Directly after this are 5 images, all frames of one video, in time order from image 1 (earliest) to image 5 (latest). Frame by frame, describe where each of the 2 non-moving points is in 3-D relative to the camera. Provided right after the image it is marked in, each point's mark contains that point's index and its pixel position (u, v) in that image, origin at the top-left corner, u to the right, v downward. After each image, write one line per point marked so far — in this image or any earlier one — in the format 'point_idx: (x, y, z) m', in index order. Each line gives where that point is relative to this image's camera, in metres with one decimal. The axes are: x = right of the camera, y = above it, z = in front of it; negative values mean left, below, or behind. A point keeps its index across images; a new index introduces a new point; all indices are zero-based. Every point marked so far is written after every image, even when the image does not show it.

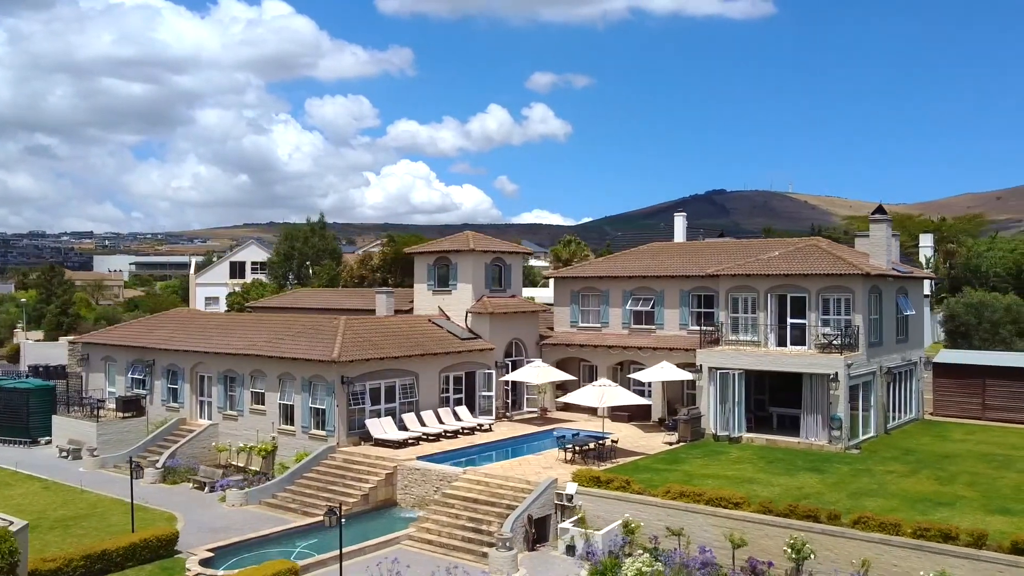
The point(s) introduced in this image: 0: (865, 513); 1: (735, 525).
0: (+7.9, -5.0, +19.7) m
1: (+5.1, -5.3, +20.0) m
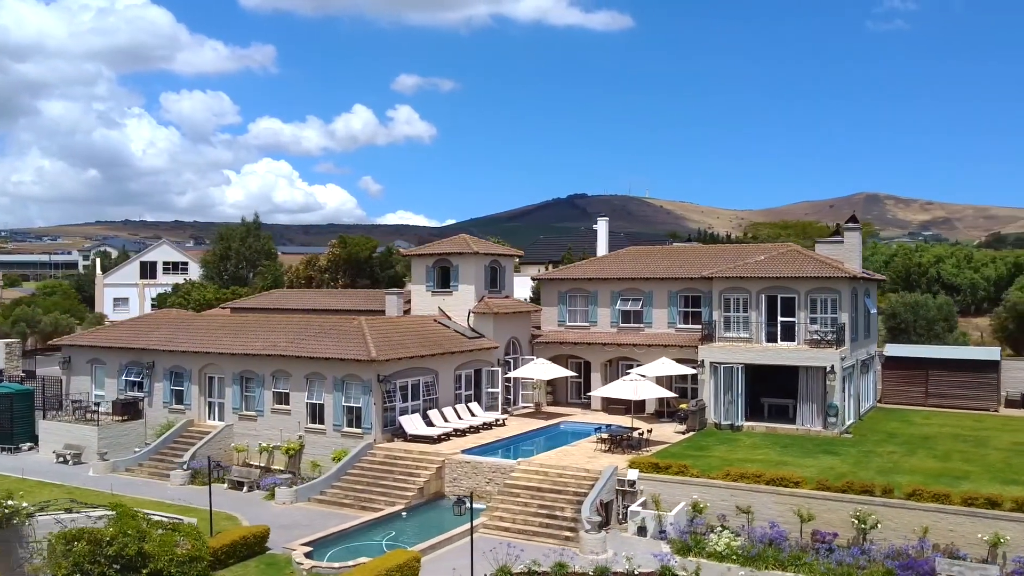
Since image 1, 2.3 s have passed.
0: (+10.1, -5.0, +22.5) m
1: (+7.3, -5.3, +22.3) m
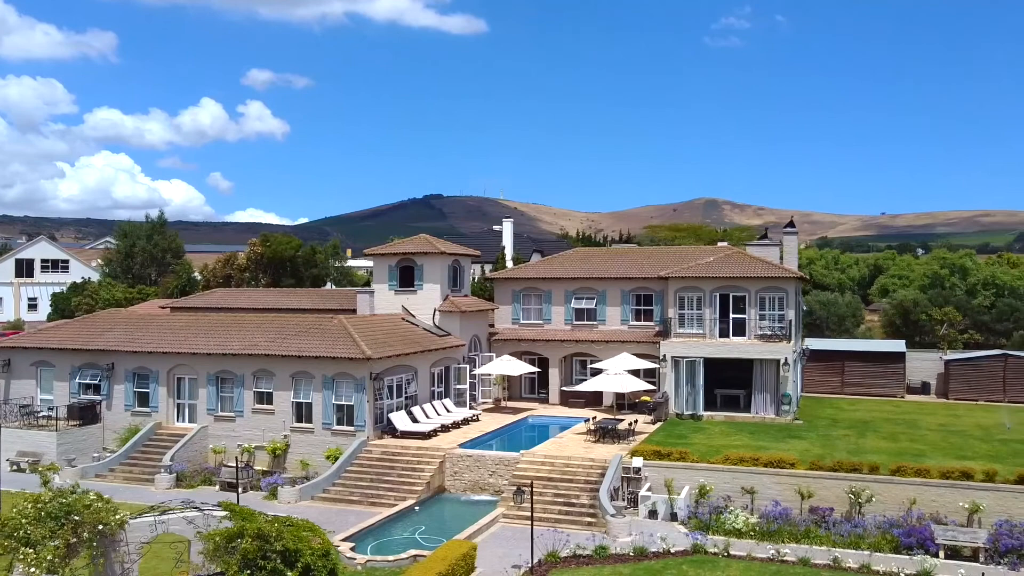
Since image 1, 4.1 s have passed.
0: (+10.6, -5.0, +25.2) m
1: (+7.9, -5.3, +24.5) m
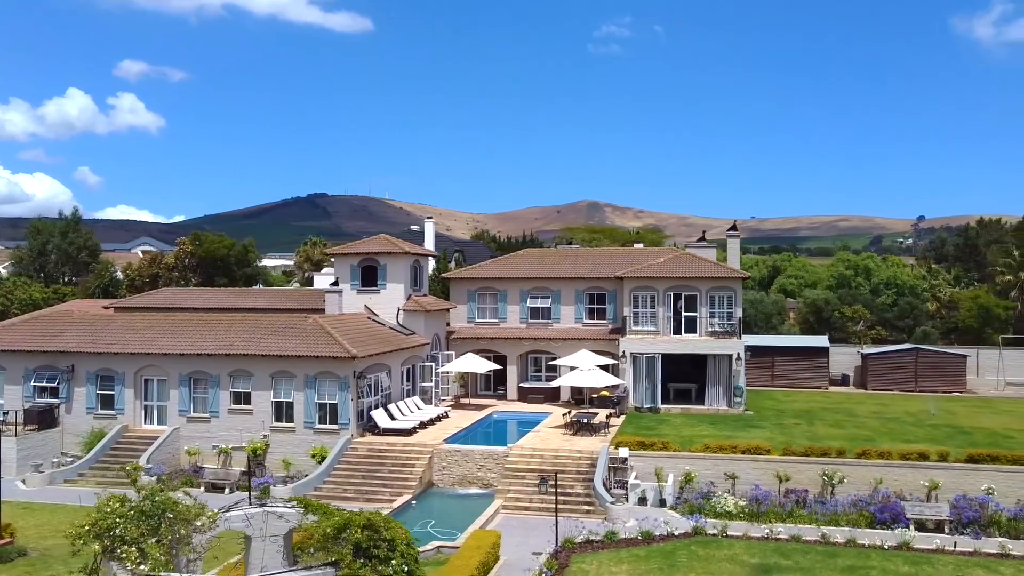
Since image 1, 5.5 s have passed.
0: (+10.4, -4.9, +27.4) m
1: (+7.8, -5.2, +26.4) m
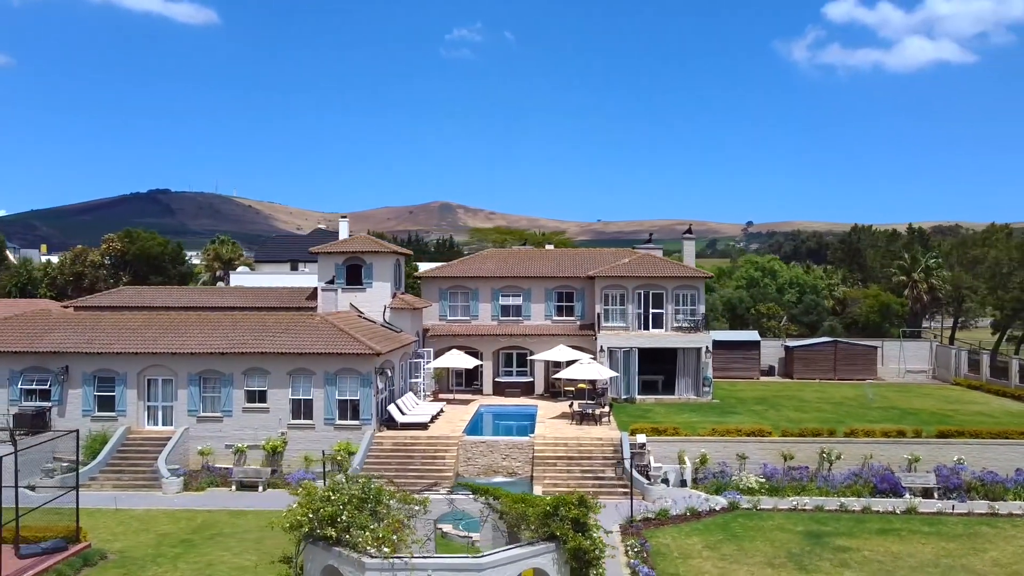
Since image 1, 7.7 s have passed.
0: (+11.1, -4.8, +30.4) m
1: (+8.7, -5.1, +29.0) m
